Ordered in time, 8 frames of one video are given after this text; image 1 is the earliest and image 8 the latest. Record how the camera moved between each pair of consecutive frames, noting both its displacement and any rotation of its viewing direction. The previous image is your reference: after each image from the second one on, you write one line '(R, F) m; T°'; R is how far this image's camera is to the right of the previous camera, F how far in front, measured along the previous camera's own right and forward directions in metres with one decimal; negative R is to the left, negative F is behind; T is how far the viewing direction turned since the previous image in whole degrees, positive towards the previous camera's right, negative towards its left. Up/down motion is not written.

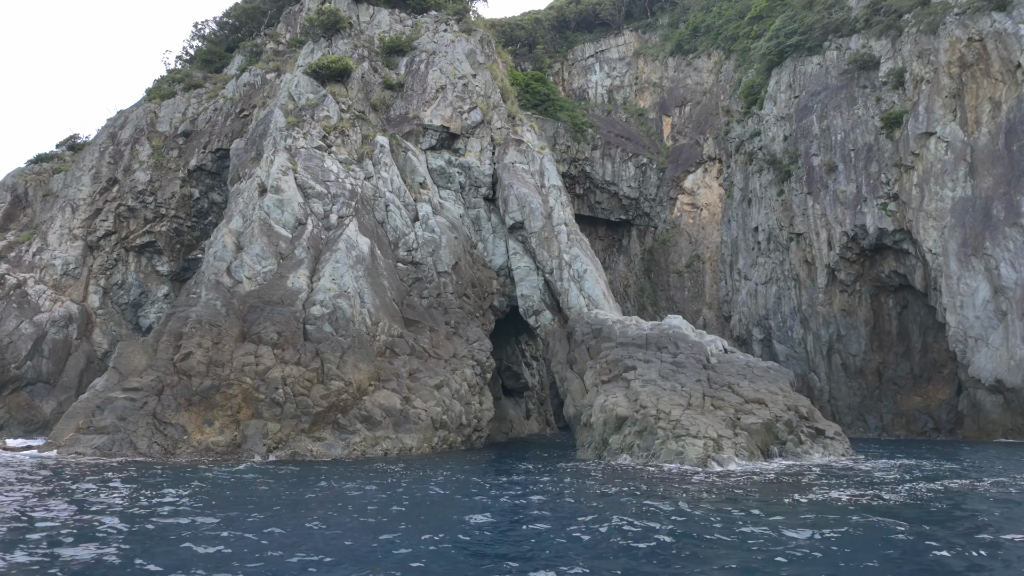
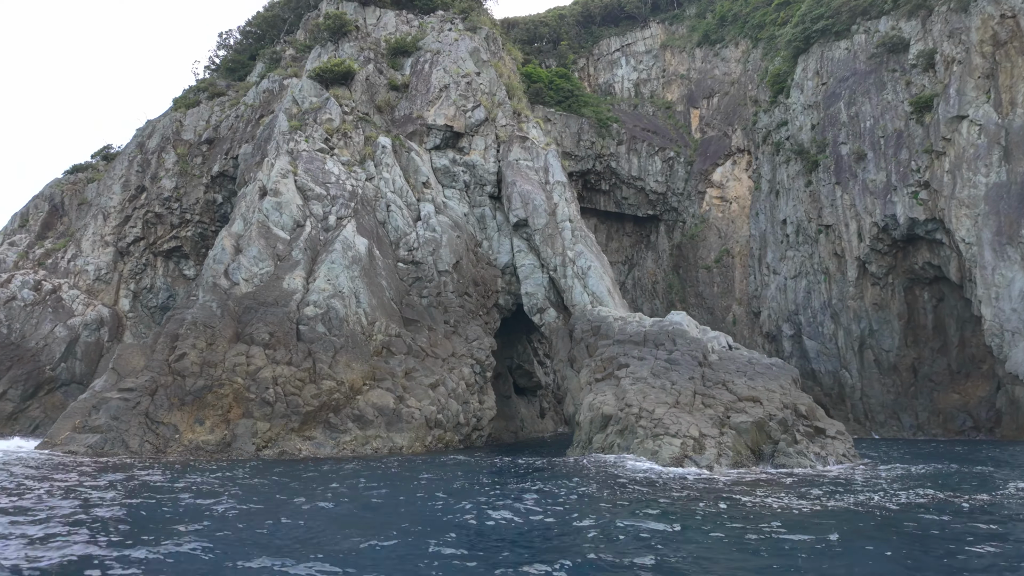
(+1.4, +0.2) m; -4°
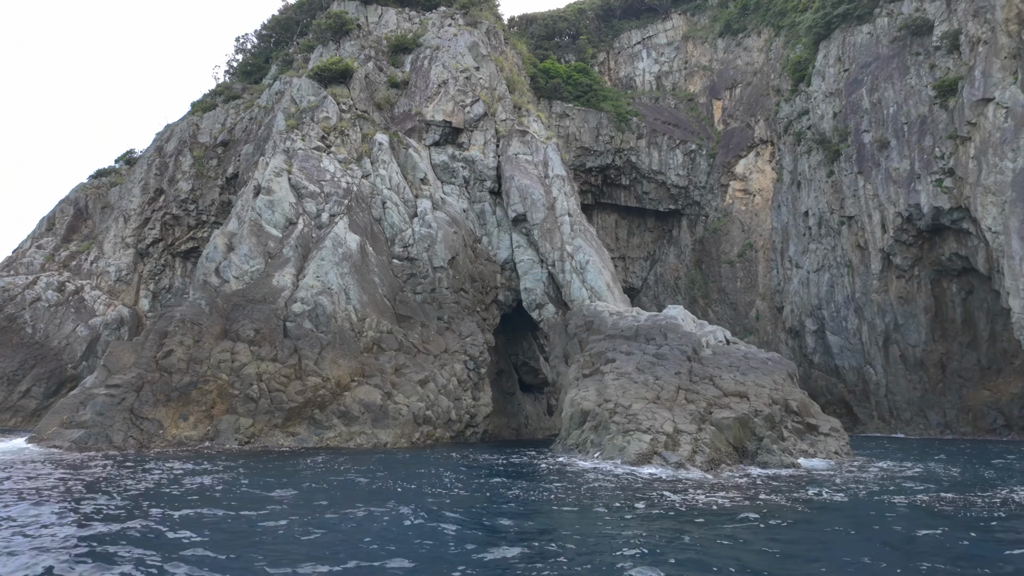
(+1.3, +0.3) m; -3°
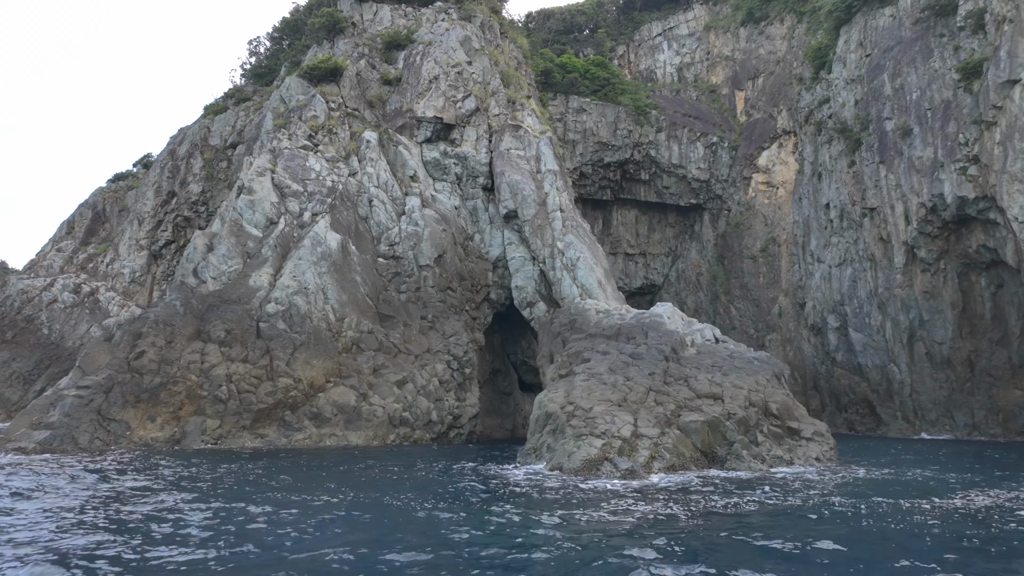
(+1.6, +0.6) m; -3°
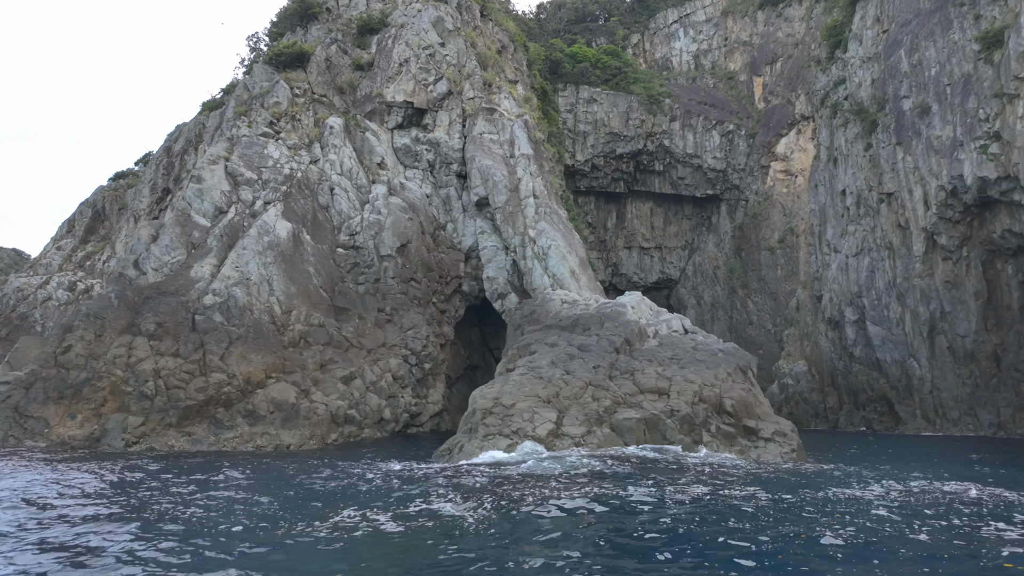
(+2.1, +1.4) m; -3°
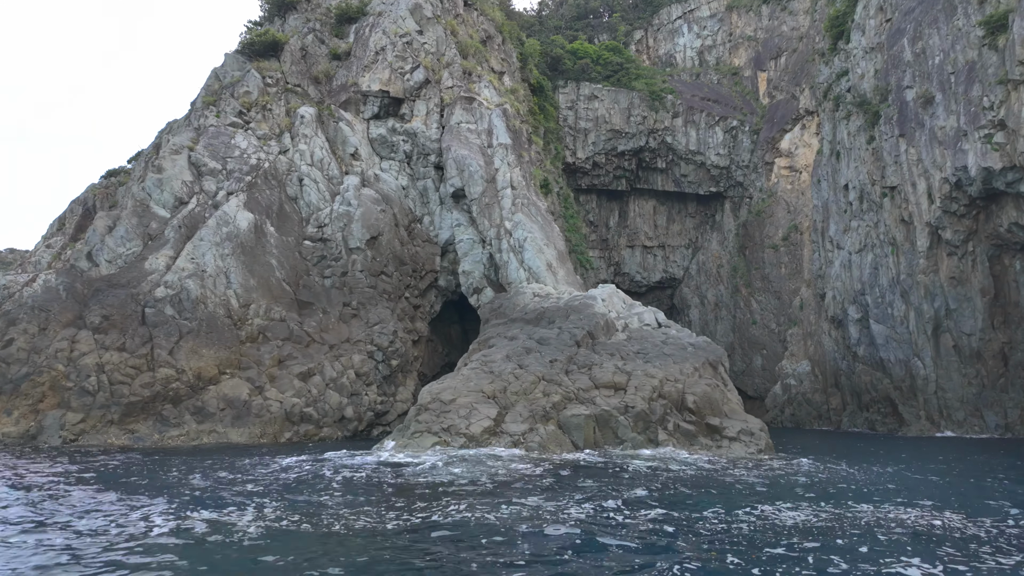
(+1.1, +0.9) m; -1°
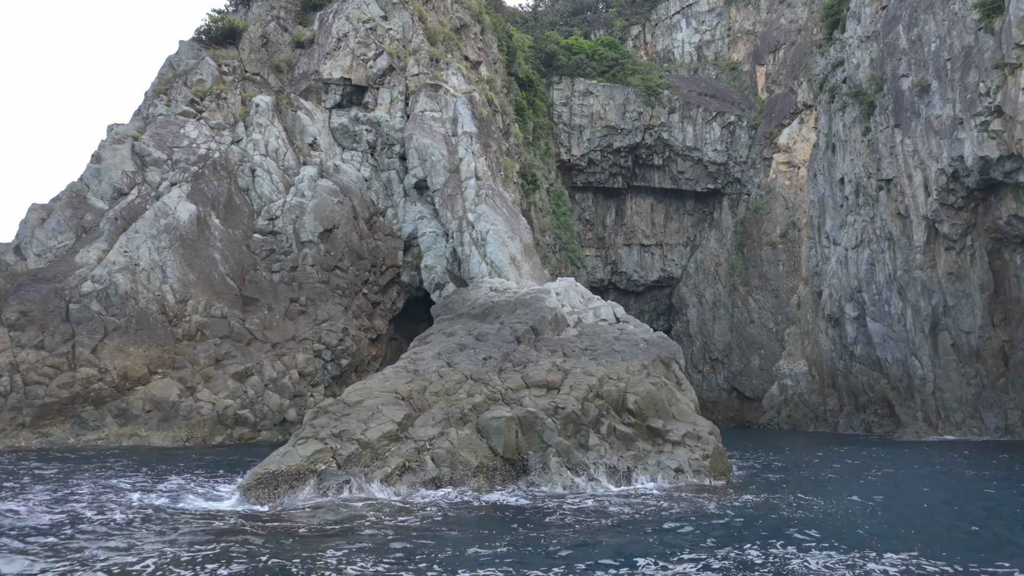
(+1.3, +1.1) m; -1°
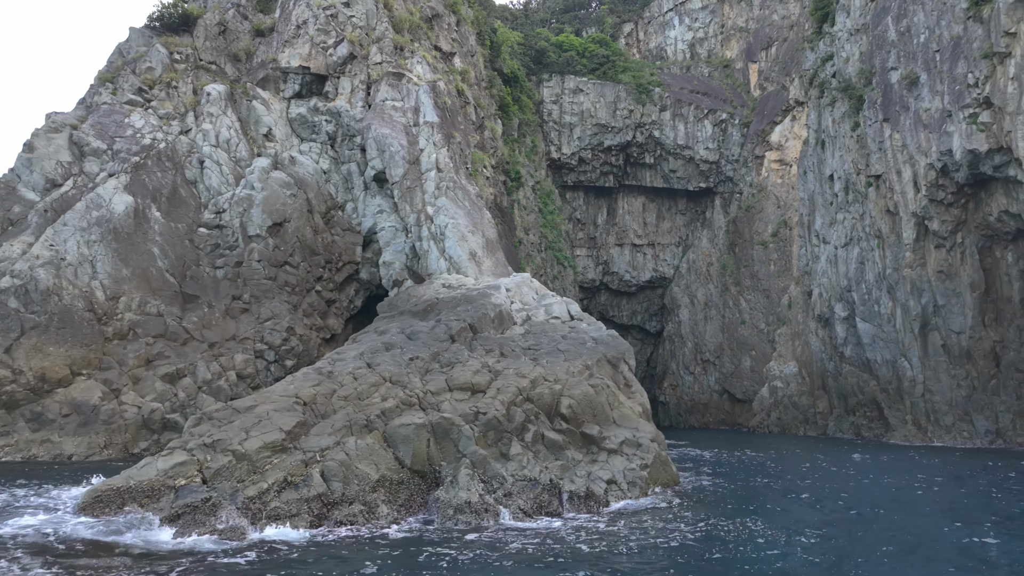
(+1.1, +1.0) m; 0°
